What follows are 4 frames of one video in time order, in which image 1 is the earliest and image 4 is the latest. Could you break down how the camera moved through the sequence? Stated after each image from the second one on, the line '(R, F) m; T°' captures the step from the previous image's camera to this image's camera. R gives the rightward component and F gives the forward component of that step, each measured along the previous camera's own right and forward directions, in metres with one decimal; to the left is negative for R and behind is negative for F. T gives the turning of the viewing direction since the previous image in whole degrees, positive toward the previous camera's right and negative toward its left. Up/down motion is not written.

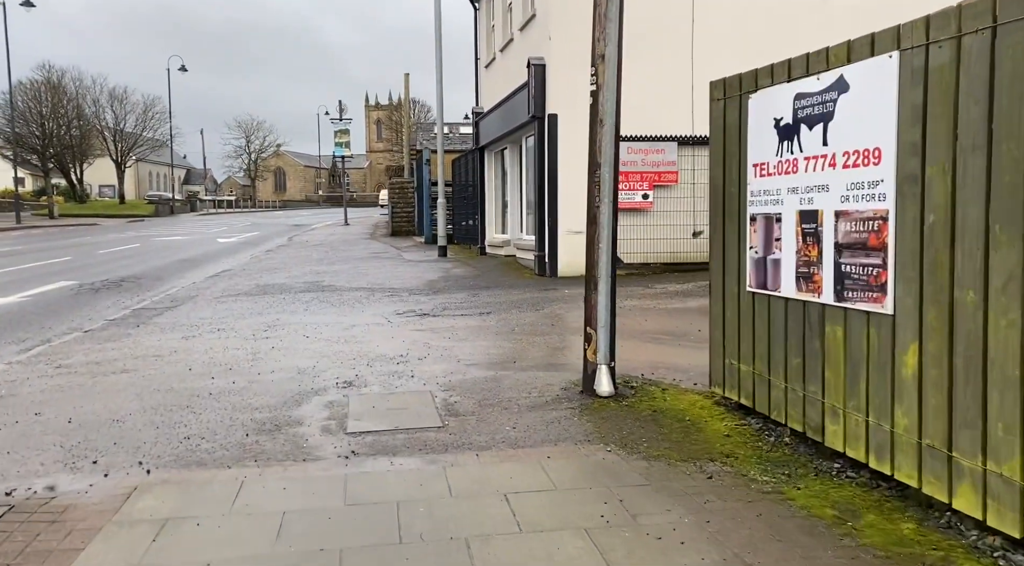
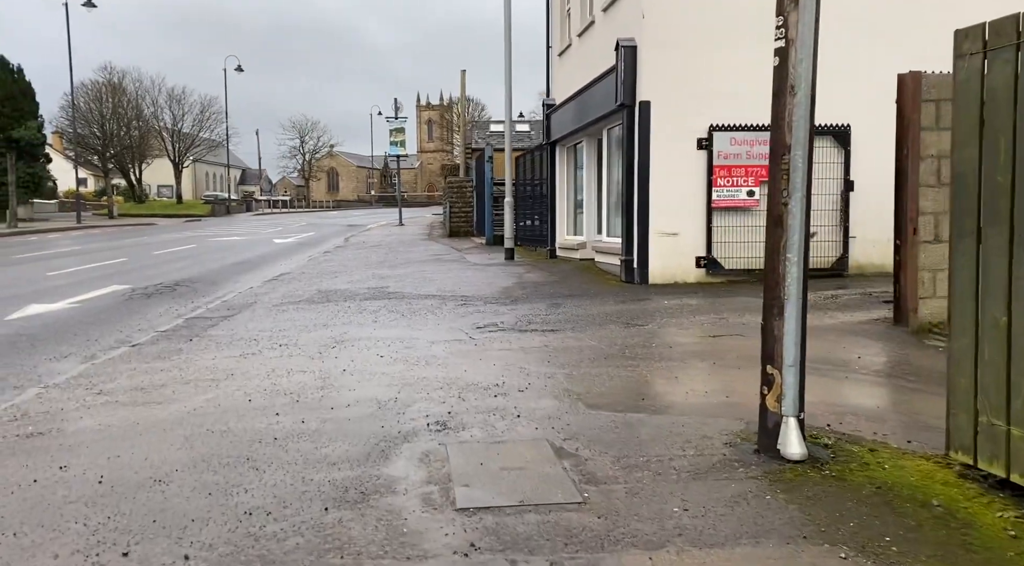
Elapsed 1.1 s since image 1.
(-0.5, +1.2) m; -3°
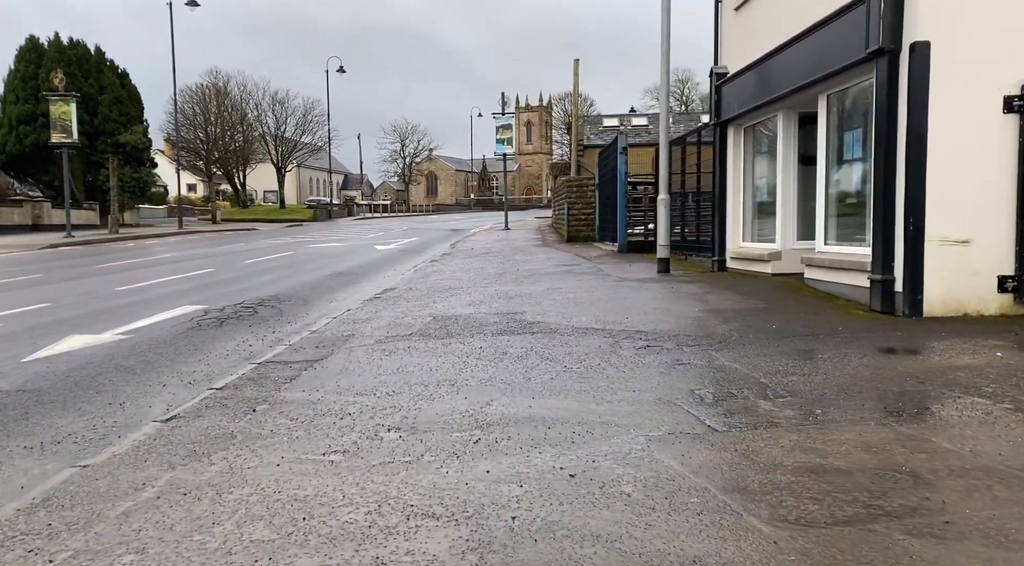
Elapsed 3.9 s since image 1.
(-0.9, +3.2) m; -7°
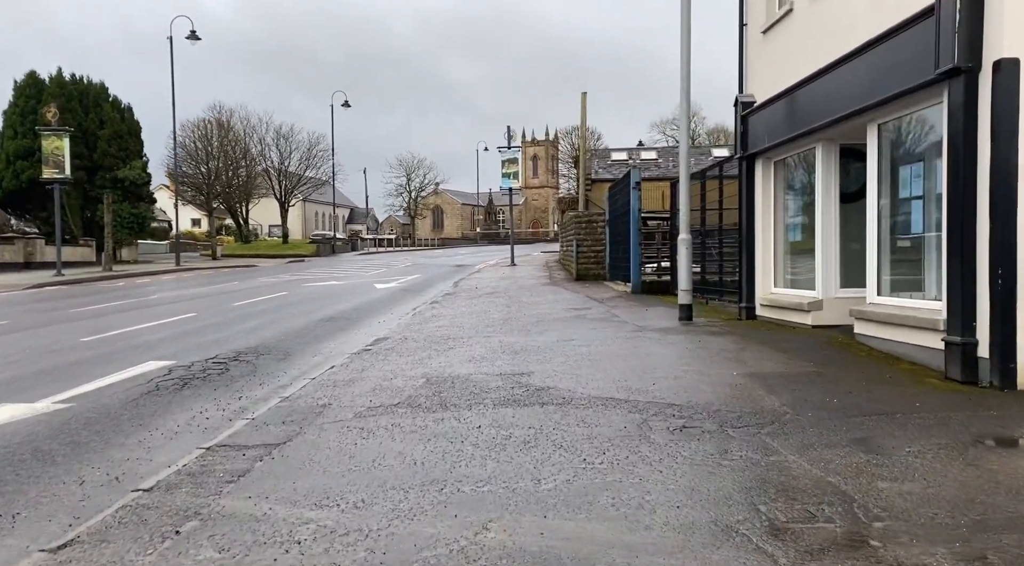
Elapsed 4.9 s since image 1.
(0.0, +1.3) m; 0°
